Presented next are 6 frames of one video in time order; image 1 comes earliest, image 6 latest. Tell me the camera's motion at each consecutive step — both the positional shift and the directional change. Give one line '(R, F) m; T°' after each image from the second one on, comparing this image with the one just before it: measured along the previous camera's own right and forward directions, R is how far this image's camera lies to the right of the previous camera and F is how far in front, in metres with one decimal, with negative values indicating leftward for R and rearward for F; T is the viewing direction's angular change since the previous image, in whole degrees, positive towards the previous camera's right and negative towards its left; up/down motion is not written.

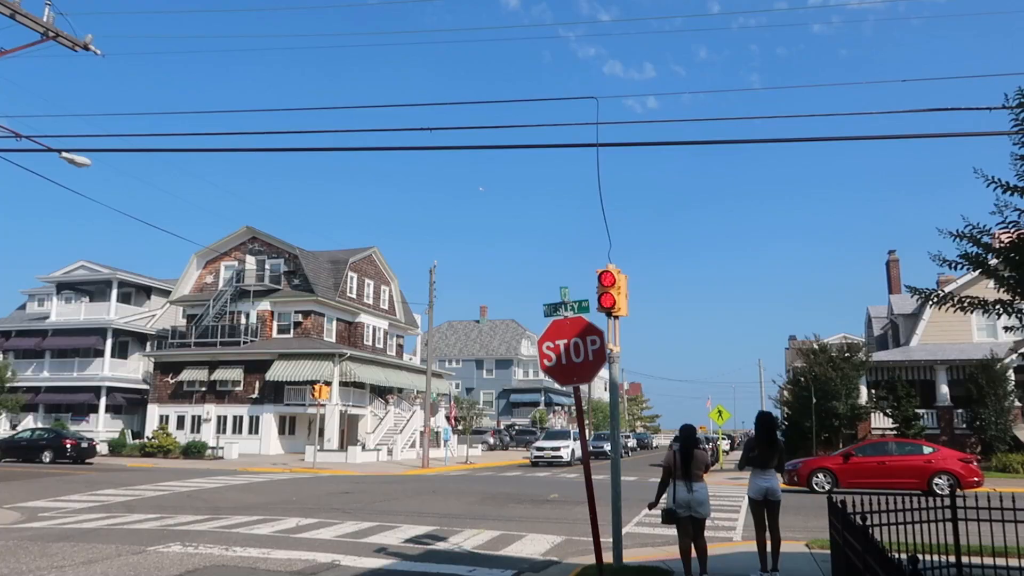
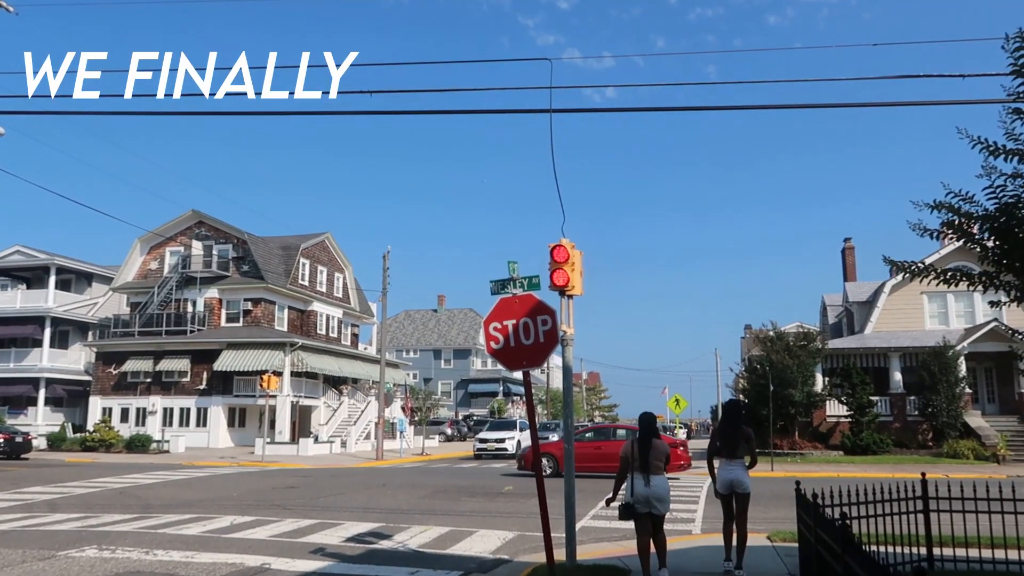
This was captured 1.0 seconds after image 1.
(+0.1, +0.7) m; +3°
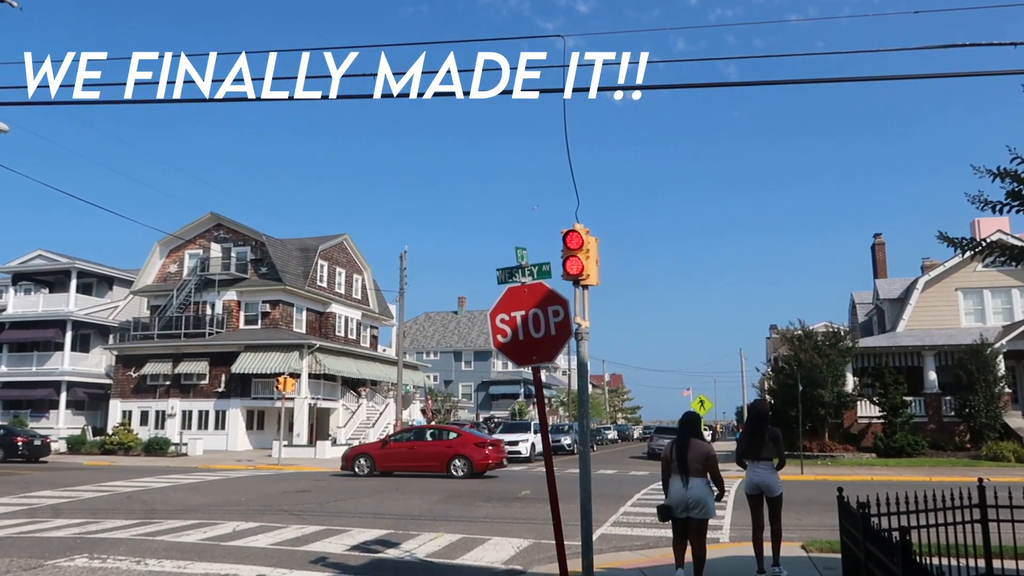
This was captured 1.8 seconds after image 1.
(+0.1, +0.6) m; -2°
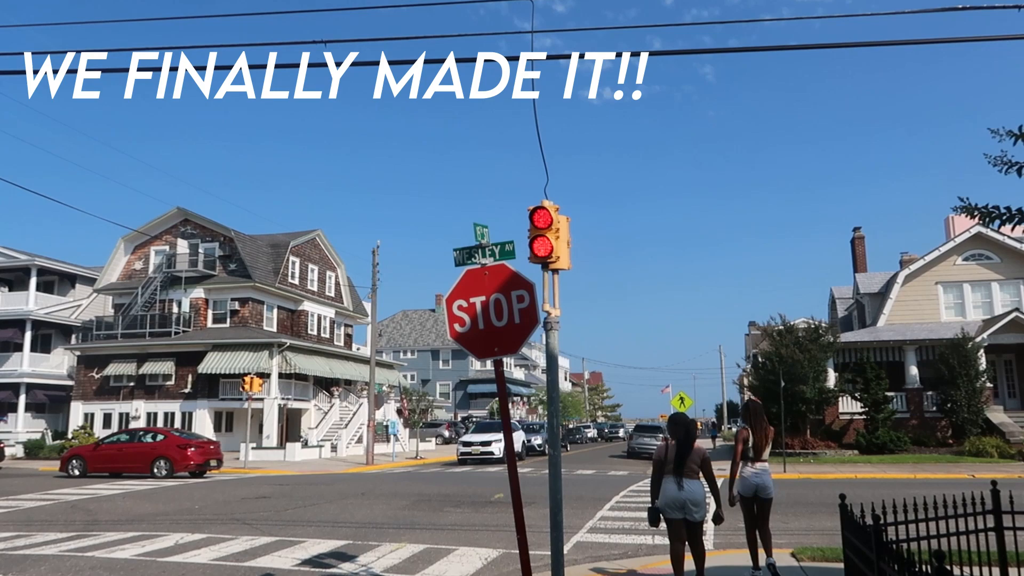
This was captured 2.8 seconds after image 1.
(+0.2, +0.8) m; +1°
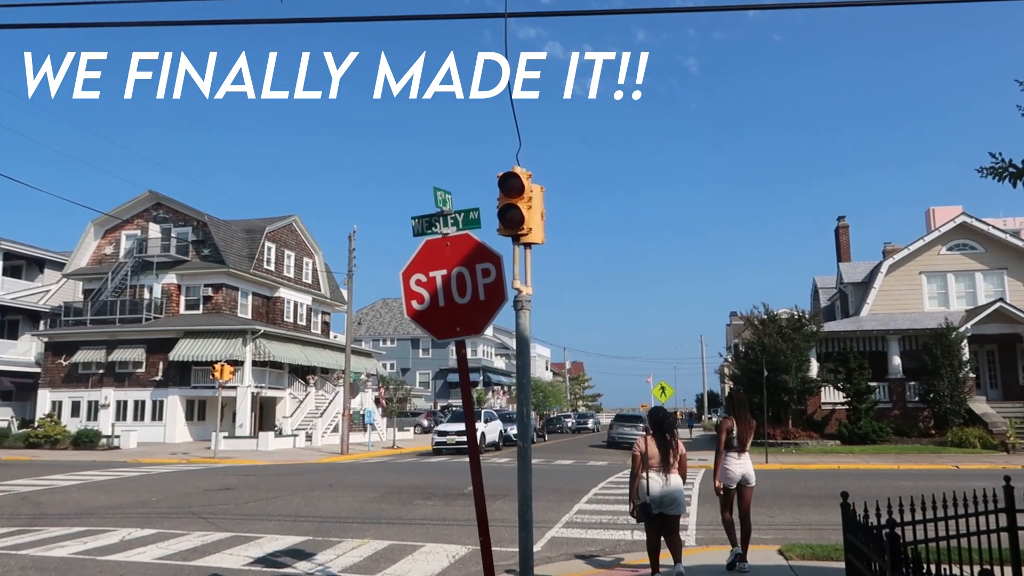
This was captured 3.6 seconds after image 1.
(+0.1, +0.6) m; +1°
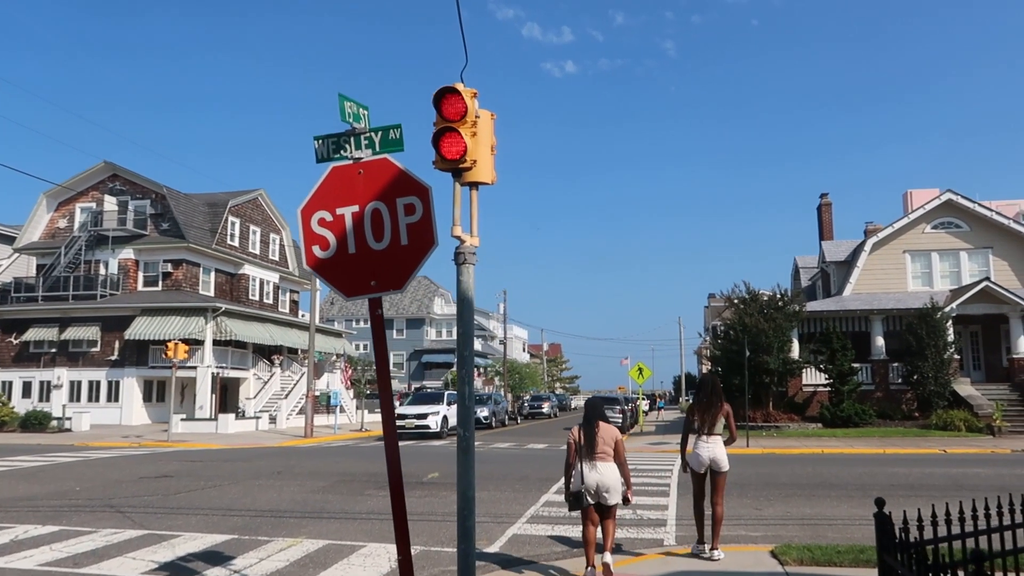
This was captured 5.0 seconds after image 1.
(+0.2, +1.2) m; +2°
